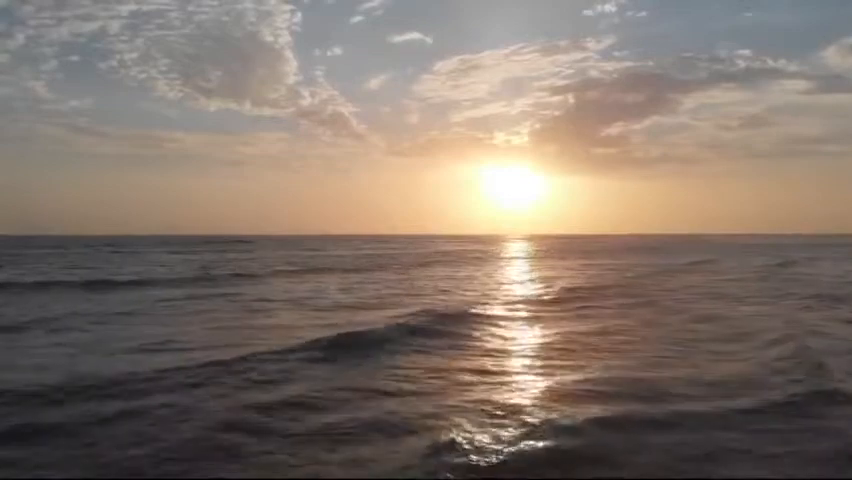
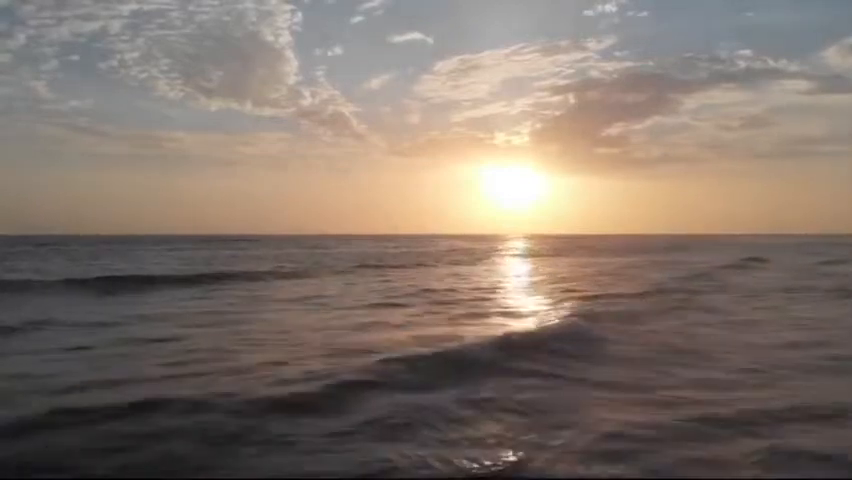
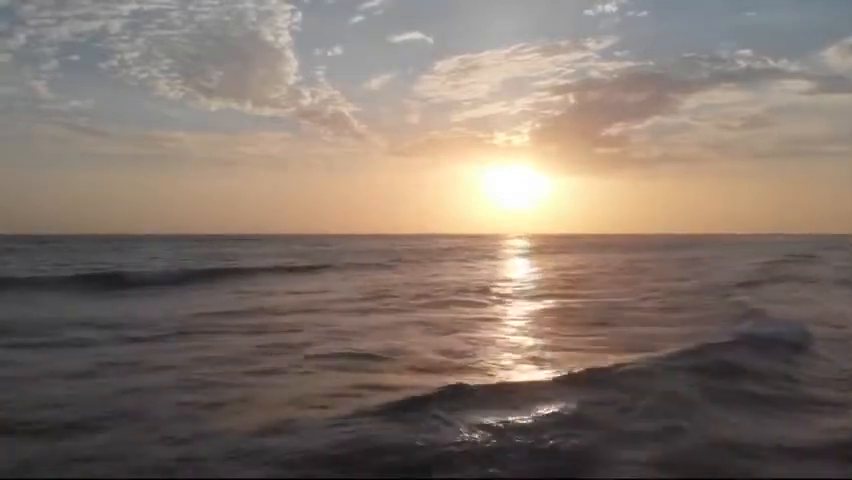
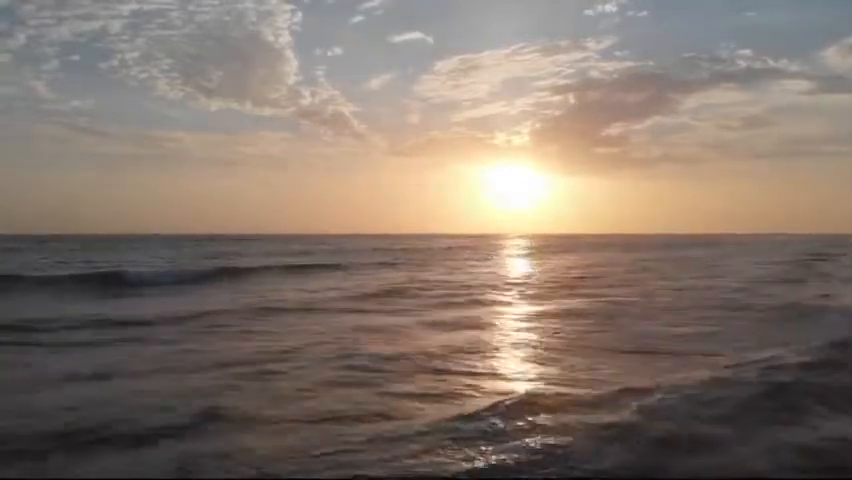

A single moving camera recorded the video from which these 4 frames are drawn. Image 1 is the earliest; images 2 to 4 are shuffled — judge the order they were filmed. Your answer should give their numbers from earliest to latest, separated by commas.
2, 3, 4
